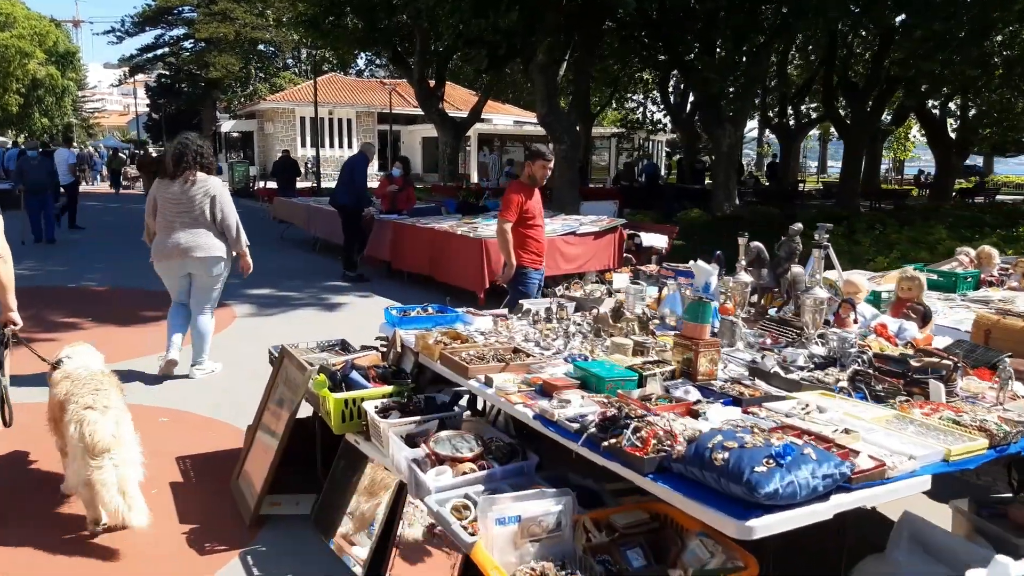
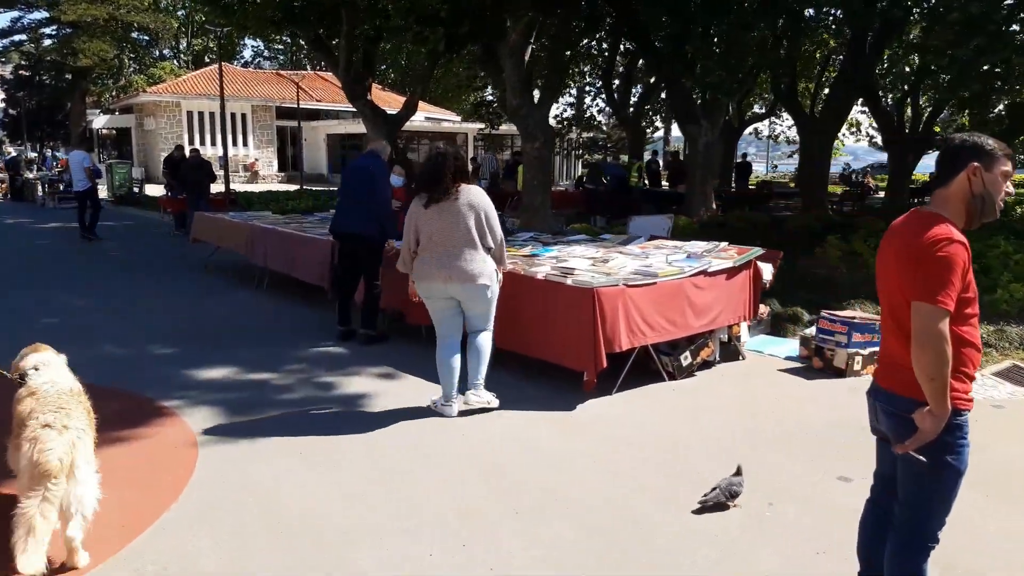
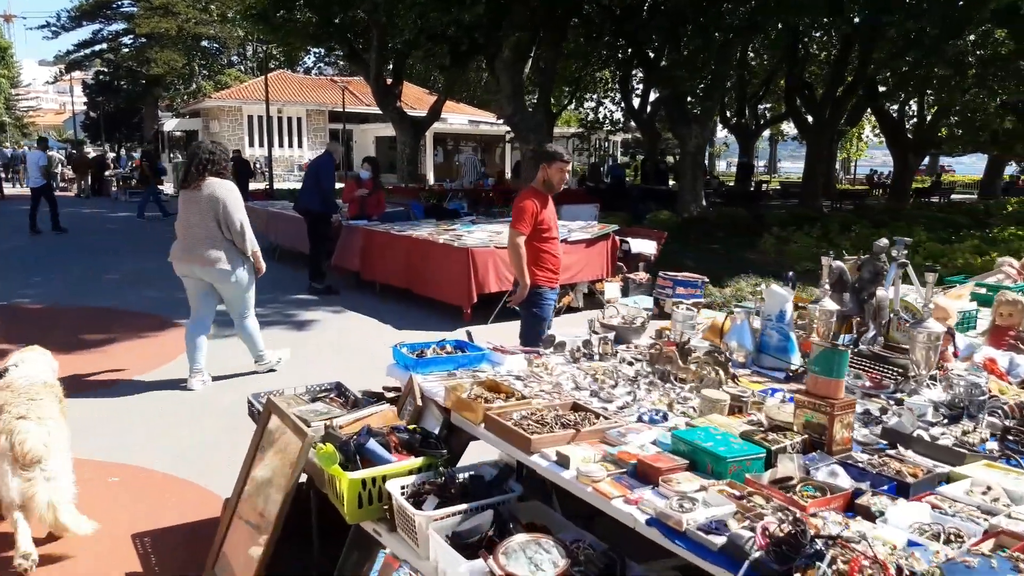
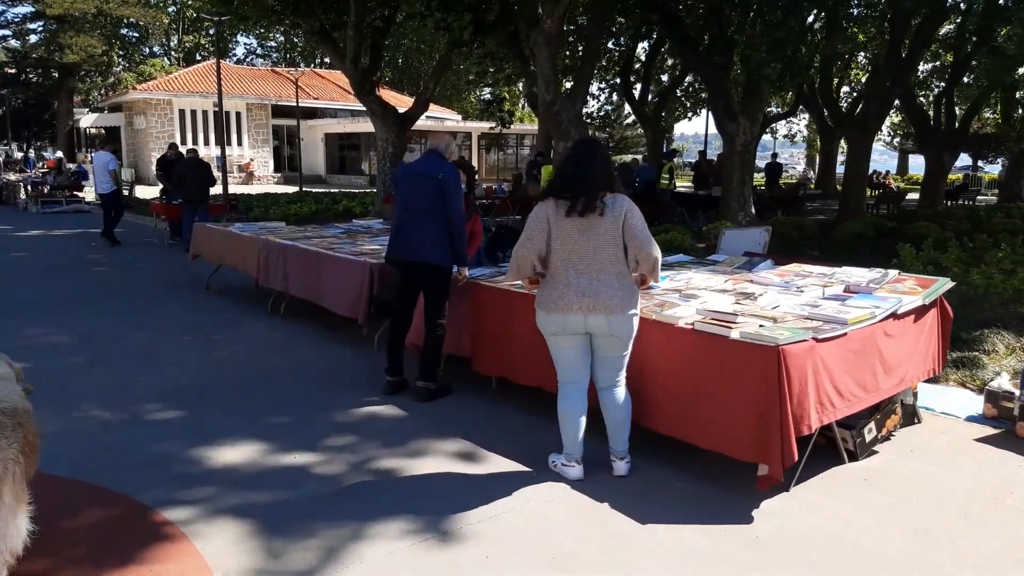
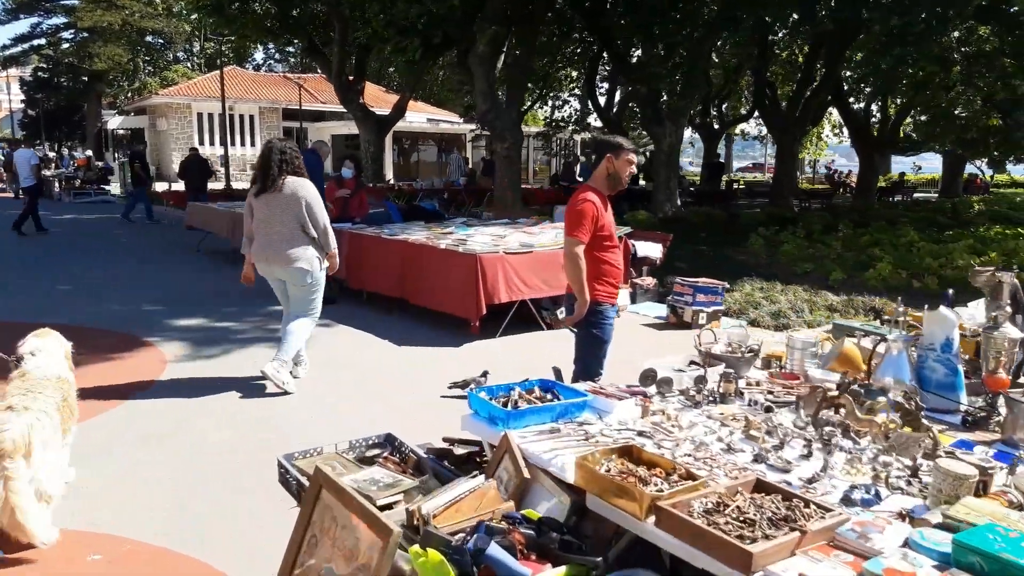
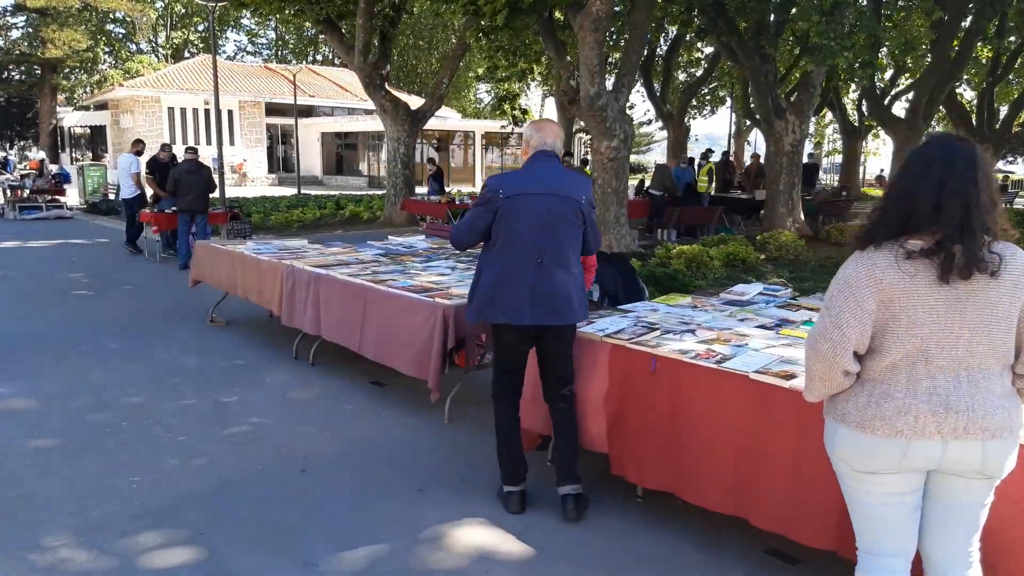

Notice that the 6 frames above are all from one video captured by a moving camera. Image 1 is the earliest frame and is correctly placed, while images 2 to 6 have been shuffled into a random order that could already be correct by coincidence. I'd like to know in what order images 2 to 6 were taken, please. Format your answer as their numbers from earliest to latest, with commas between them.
3, 5, 2, 4, 6
